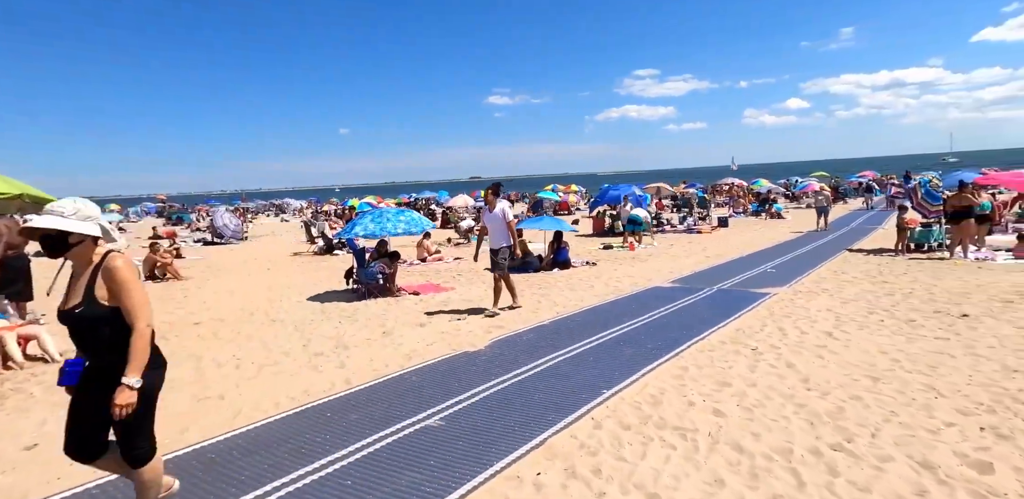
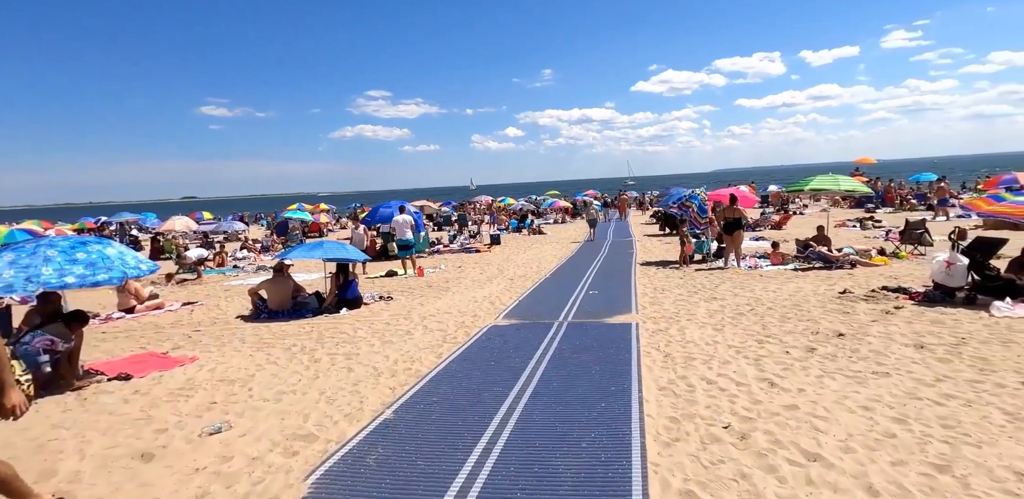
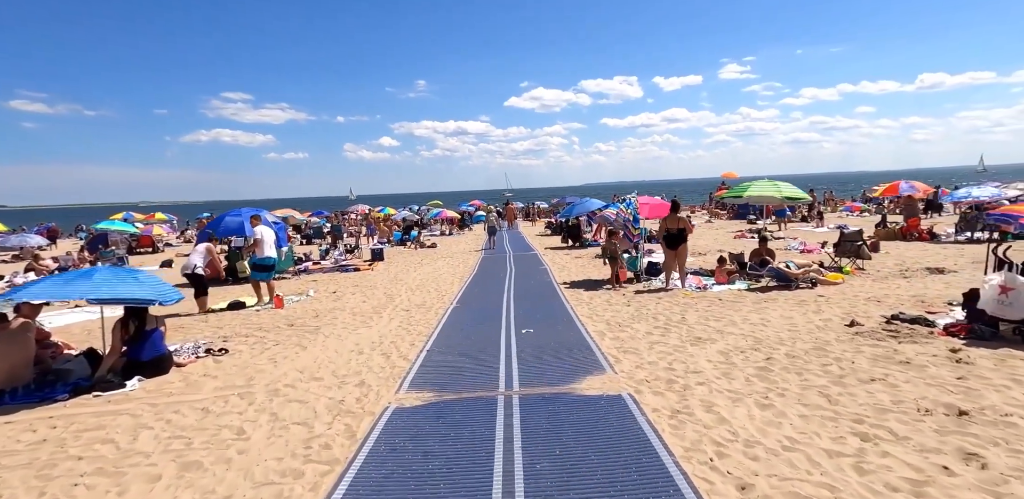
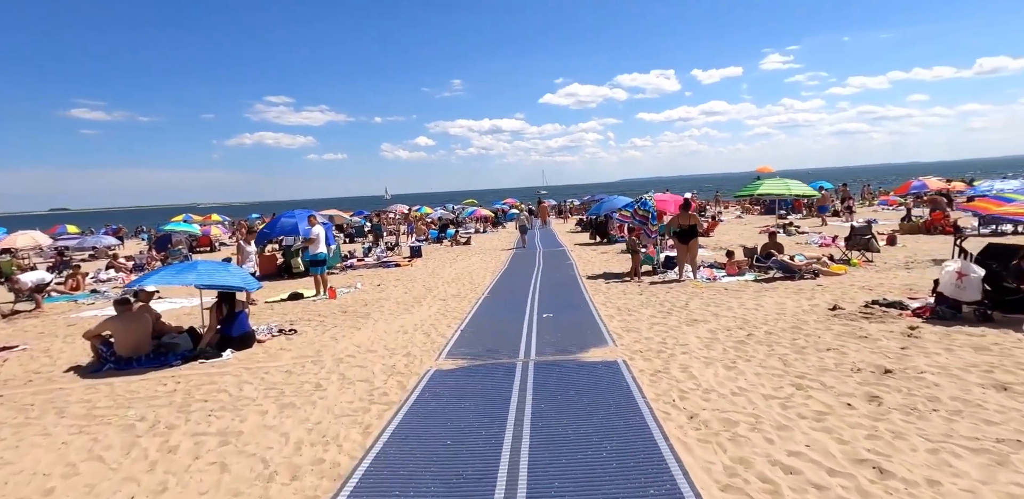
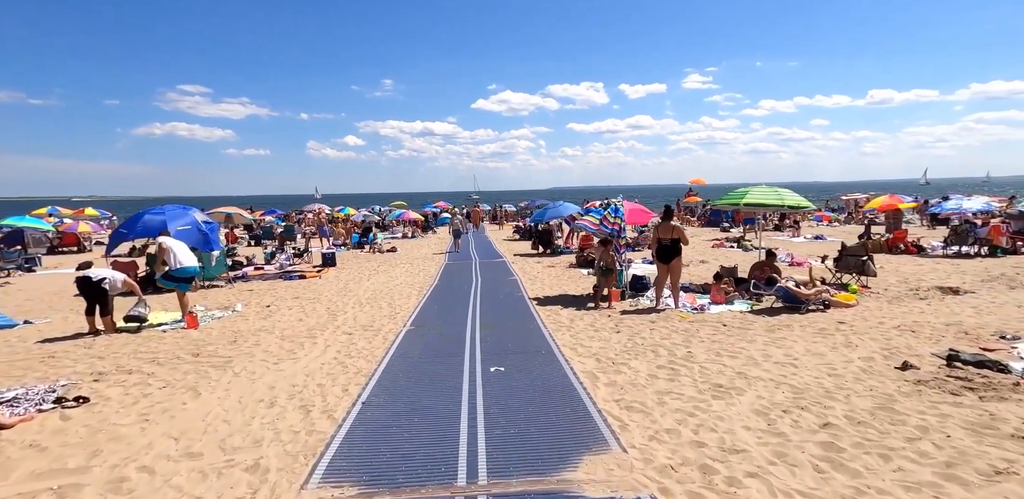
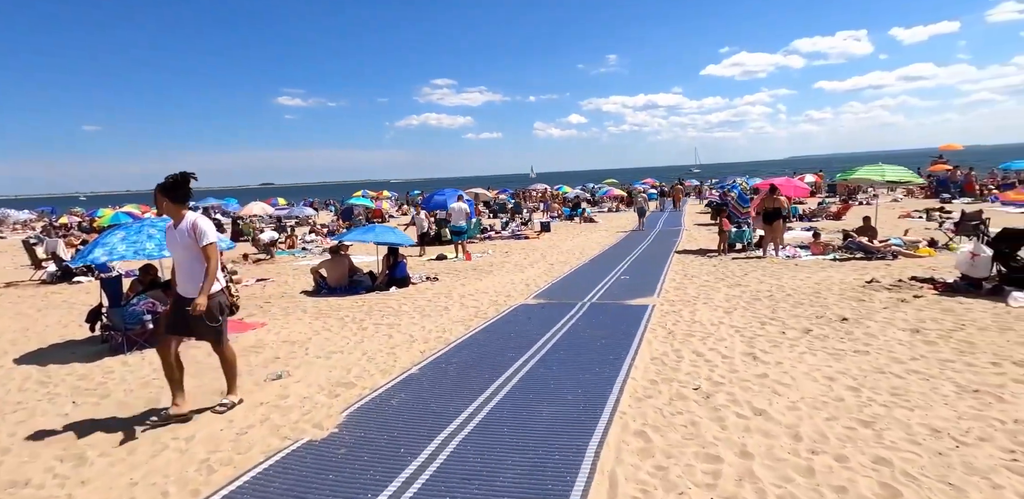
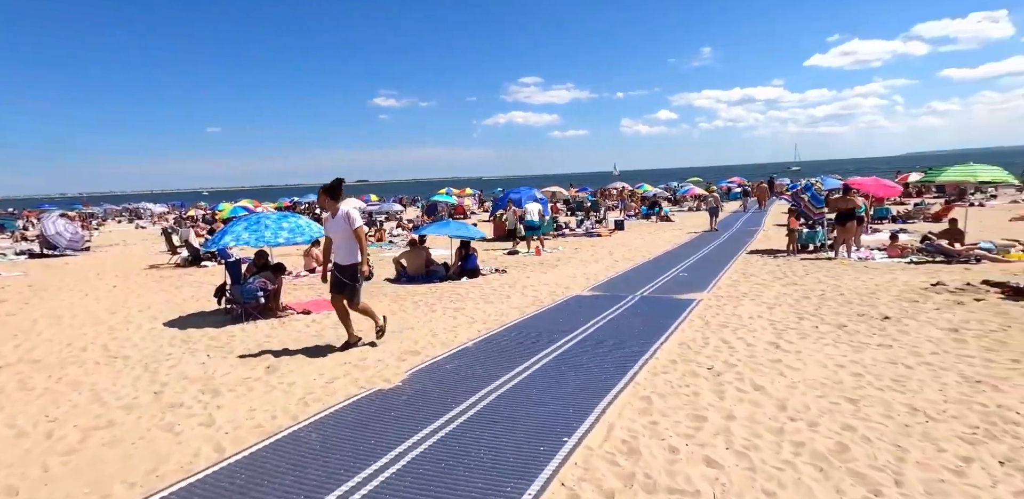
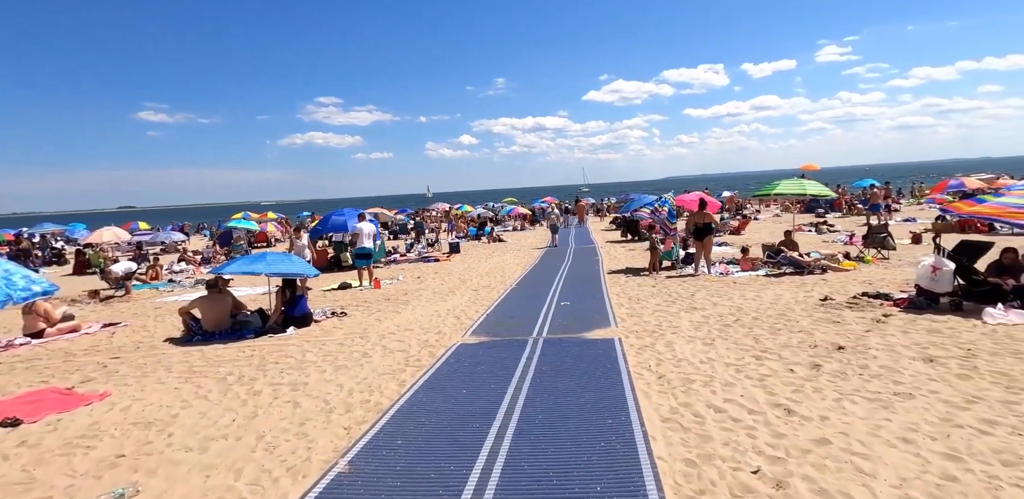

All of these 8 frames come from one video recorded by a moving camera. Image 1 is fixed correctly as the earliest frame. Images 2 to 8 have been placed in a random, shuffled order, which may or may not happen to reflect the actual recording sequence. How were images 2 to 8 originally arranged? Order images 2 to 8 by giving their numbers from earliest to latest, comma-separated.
7, 6, 2, 8, 4, 3, 5
